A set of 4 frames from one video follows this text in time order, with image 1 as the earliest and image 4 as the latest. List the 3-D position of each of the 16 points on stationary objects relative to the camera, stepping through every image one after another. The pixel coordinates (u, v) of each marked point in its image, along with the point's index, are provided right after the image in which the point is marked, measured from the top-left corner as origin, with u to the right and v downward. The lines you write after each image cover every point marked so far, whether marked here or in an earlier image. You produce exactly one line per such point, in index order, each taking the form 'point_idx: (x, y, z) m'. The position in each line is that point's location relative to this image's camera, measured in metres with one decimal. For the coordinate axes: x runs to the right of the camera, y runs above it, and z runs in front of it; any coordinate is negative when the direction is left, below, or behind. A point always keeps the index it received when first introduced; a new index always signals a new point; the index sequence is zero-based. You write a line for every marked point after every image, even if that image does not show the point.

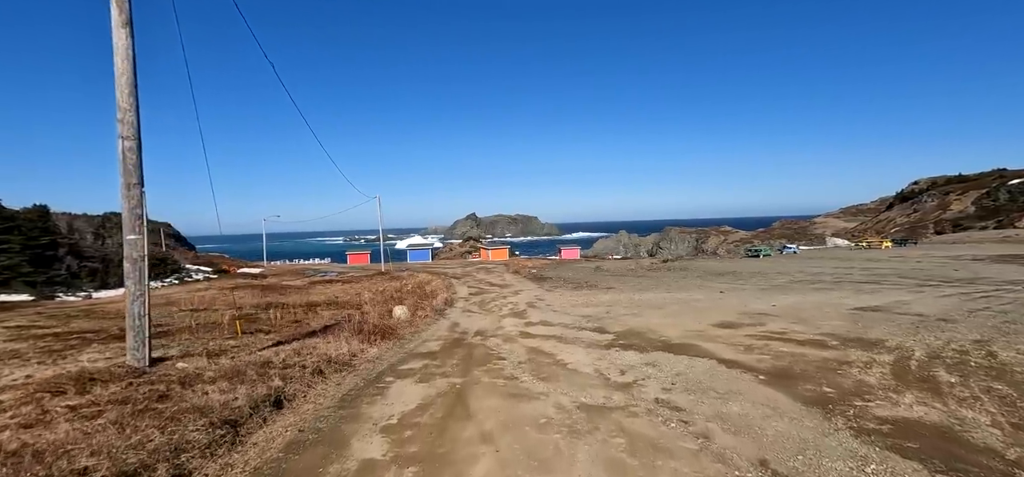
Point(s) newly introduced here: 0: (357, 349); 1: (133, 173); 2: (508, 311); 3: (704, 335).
0: (-3.2, -2.3, +9.6) m
1: (-5.6, +1.0, +6.8) m
2: (-0.1, -2.9, +17.9) m
3: (+4.2, -2.1, +10.0) m
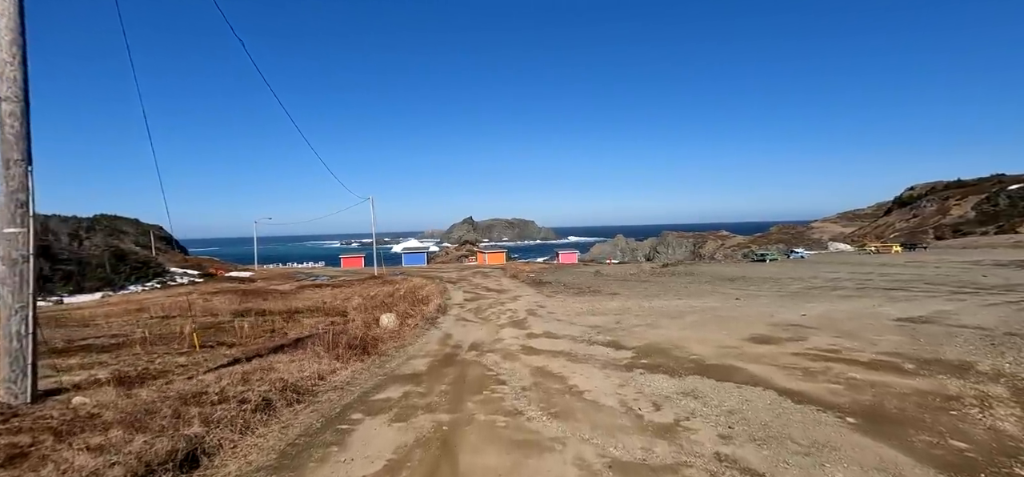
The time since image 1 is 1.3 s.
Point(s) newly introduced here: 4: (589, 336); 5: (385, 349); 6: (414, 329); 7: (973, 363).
0: (-3.2, -2.3, +7.9) m
1: (-5.6, +1.0, +5.1) m
2: (-0.2, -2.9, +16.3) m
3: (+4.3, -2.1, +8.4) m
4: (+2.0, -2.5, +11.6) m
5: (-3.1, -2.7, +10.9) m
6: (-3.2, -2.9, +14.7) m
7: (+7.0, -1.9, +7.0) m
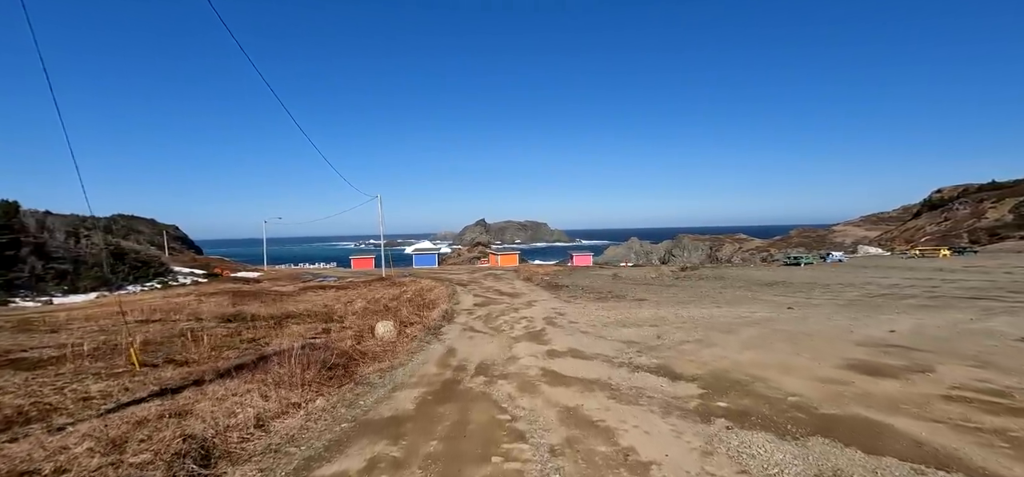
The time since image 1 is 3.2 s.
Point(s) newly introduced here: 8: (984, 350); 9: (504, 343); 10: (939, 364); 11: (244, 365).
0: (-3.0, -2.1, +5.6) m
1: (-5.4, +1.2, +2.9) m
2: (+0.3, -2.8, +13.9) m
3: (+4.5, -2.0, +5.9) m
4: (+2.3, -2.4, +9.1) m
5: (-2.7, -2.5, +8.6) m
6: (-2.7, -2.8, +12.3) m
7: (+7.3, -1.8, +4.4) m
8: (+8.8, -2.1, +8.6) m
9: (-0.2, -2.7, +11.8) m
10: (+7.0, -2.1, +7.5) m
11: (-5.1, -2.4, +8.7) m
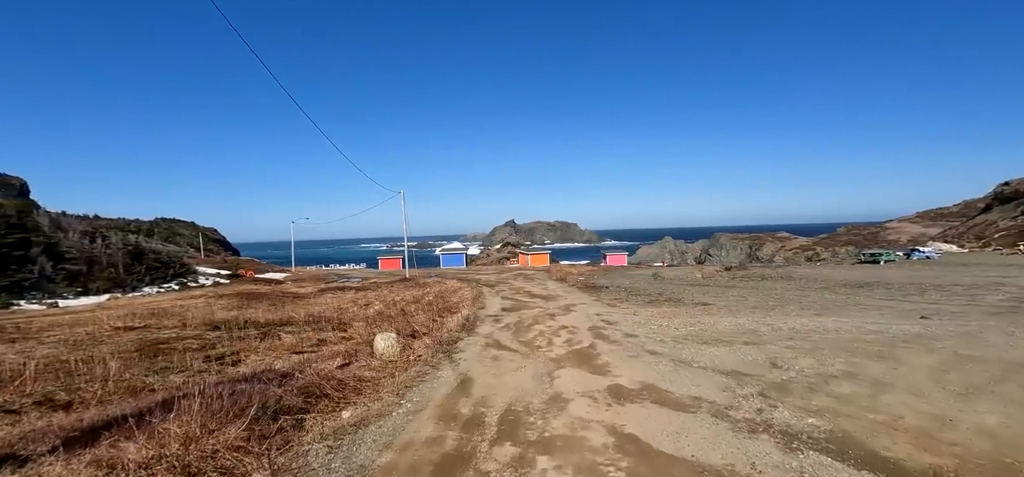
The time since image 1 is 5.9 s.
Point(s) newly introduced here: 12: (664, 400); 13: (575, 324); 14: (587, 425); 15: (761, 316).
0: (-2.6, -1.8, +2.2) m
1: (-5.2, +1.5, -0.3) m
2: (+1.2, -2.5, +10.3) m
3: (+4.9, -1.6, +2.0) m
4: (+2.9, -2.0, +5.4) m
5: (-2.2, -2.2, +5.2) m
6: (-2.0, -2.5, +8.9) m
7: (+7.5, -1.4, +0.3) m
8: (+9.3, -1.7, +4.4) m
9: (+0.5, -2.4, +8.3) m
10: (+7.4, -1.7, +3.5) m
11: (-4.5, -2.1, +5.4) m
12: (+2.0, -2.1, +6.1) m
13: (+1.9, -2.6, +13.9) m
14: (+0.9, -2.2, +5.3) m
15: (+7.5, -2.3, +13.9) m
